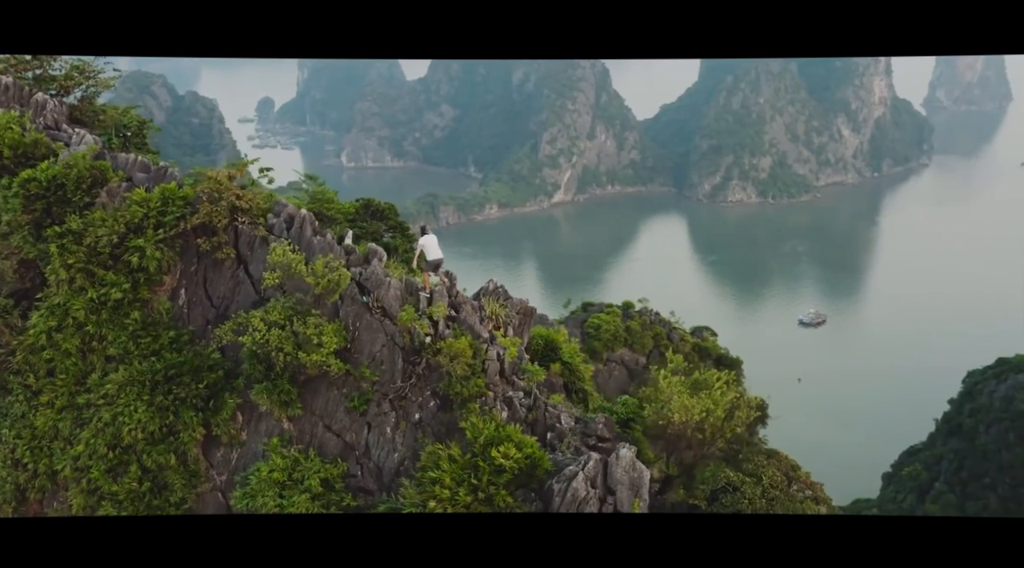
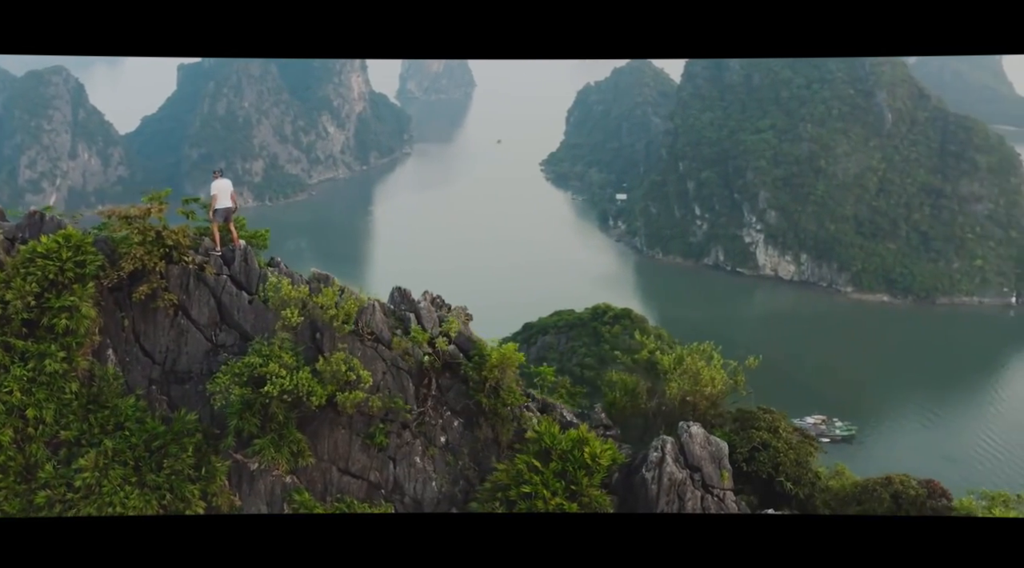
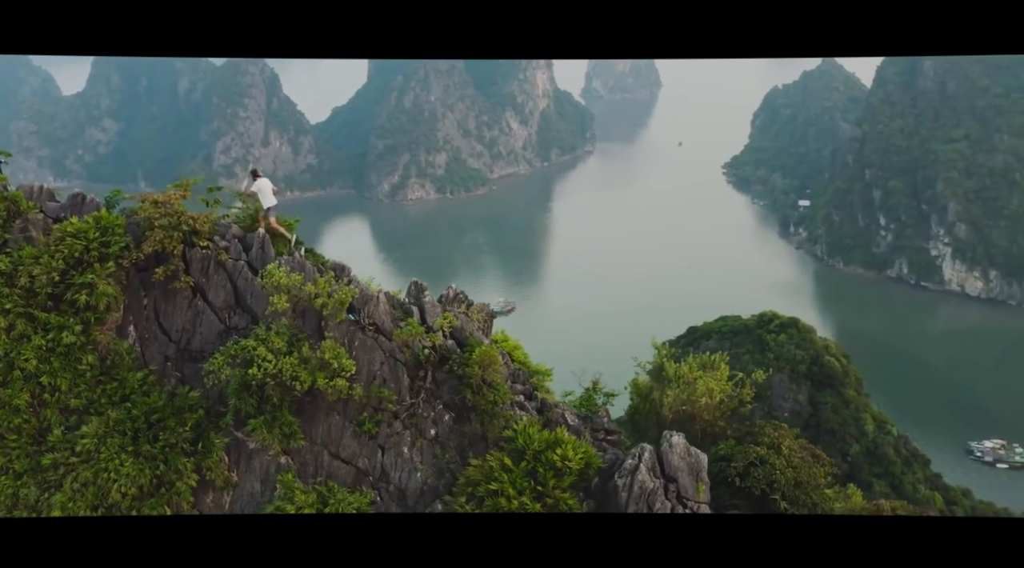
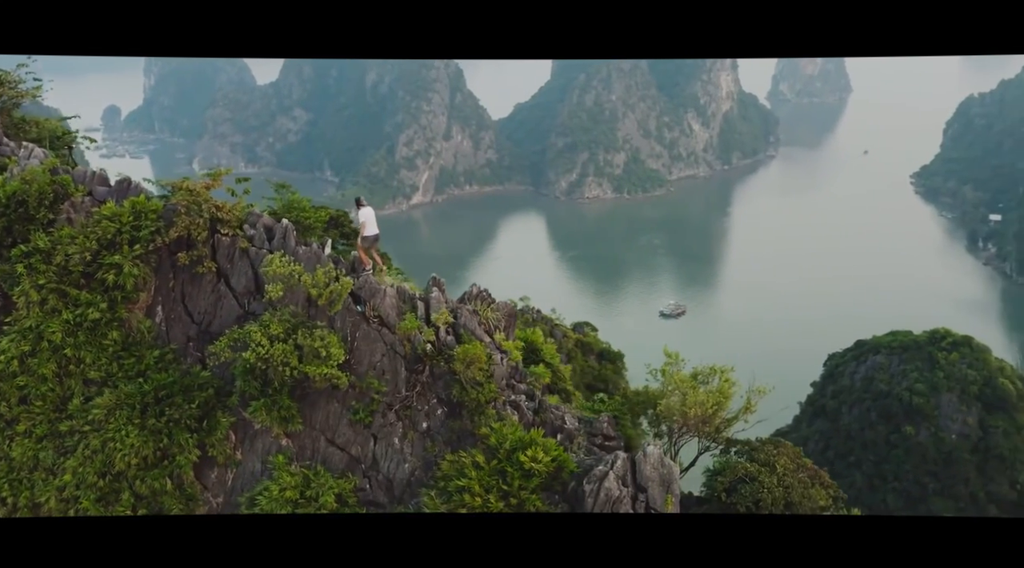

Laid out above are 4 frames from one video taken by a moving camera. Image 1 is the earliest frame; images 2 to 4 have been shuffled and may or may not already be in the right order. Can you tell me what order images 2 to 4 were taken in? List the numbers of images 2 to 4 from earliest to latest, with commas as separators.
4, 3, 2
